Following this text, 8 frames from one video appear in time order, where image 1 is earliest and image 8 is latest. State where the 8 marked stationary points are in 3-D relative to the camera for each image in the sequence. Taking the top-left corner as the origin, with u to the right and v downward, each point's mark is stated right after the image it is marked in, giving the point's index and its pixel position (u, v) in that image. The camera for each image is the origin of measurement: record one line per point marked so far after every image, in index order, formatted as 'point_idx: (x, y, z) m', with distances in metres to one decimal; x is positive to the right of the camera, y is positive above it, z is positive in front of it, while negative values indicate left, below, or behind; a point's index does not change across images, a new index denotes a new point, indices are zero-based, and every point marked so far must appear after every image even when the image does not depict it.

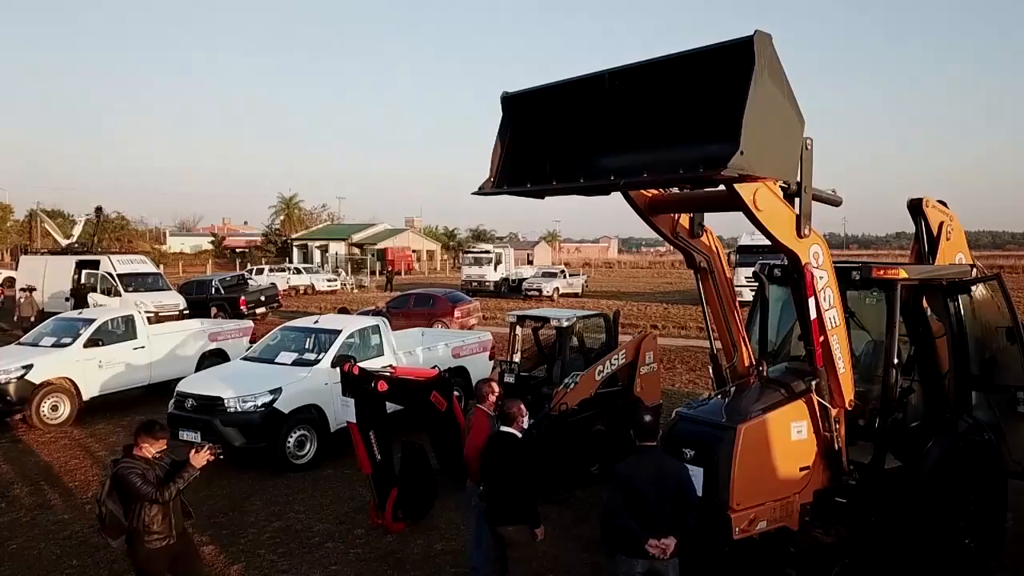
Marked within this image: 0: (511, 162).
0: (0.0, +0.8, +4.7) m
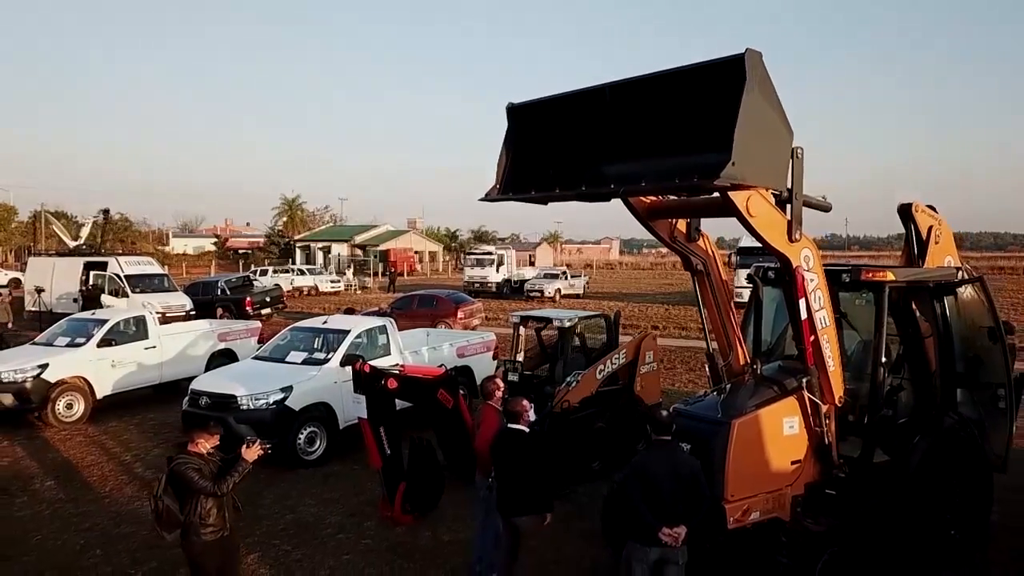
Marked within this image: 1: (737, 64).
0: (0.0, +0.8, +4.9) m
1: (+1.2, +1.2, +4.0) m
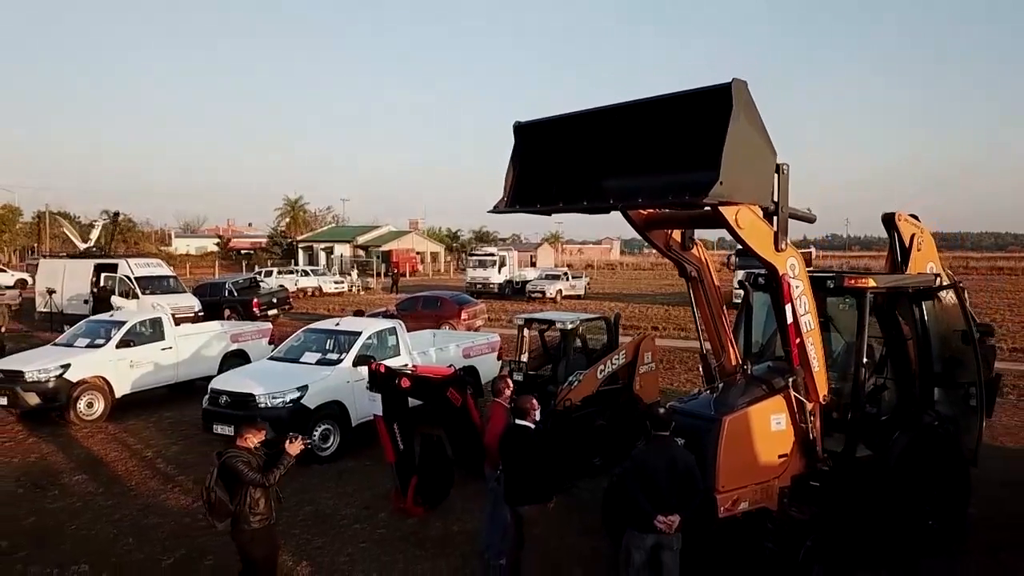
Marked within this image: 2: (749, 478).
0: (+0.1, +0.8, +5.3) m
1: (+1.3, +1.1, +4.3) m
2: (+1.7, -1.4, +5.2) m
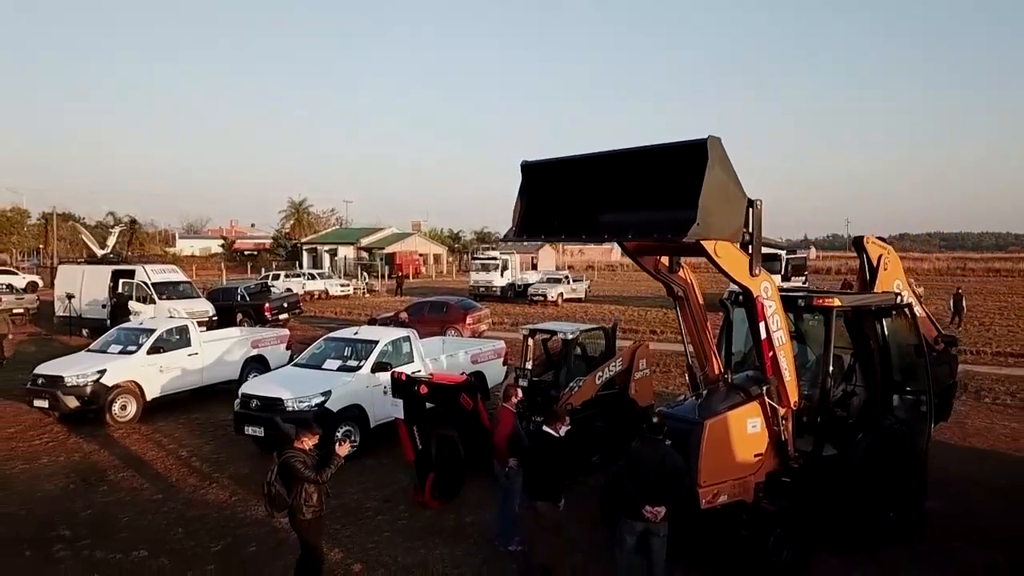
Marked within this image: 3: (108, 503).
0: (+0.1, +0.6, +6.0) m
1: (+1.3, +1.0, +5.1) m
2: (+1.8, -1.5, +5.9) m
3: (-4.3, -2.3, +7.8) m
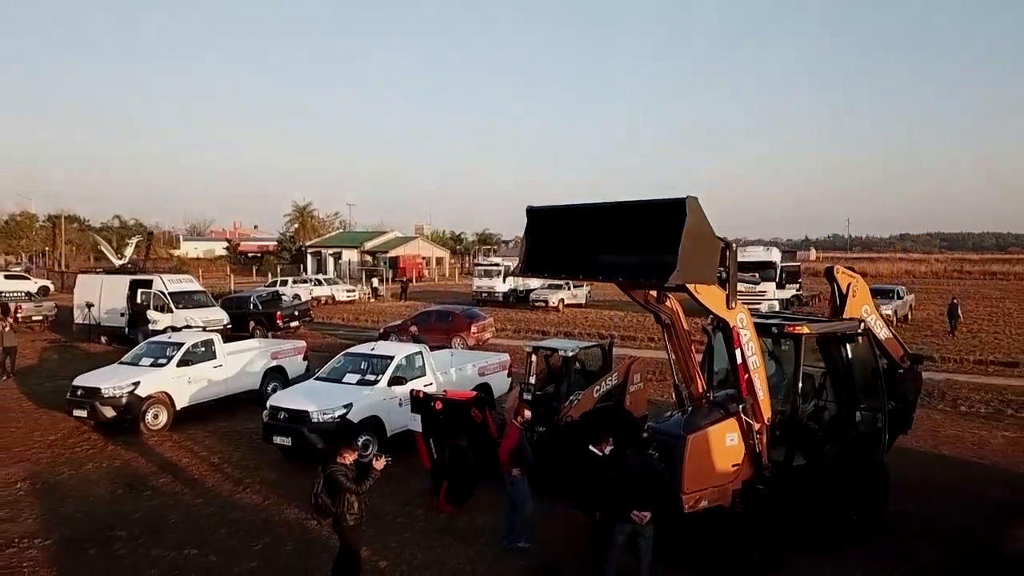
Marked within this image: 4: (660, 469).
0: (+0.2, +0.3, +6.9) m
1: (+1.4, +0.7, +5.9) m
2: (+1.8, -1.8, +6.8) m
3: (-4.2, -2.6, +8.6) m
4: (+1.3, -1.6, +6.4) m
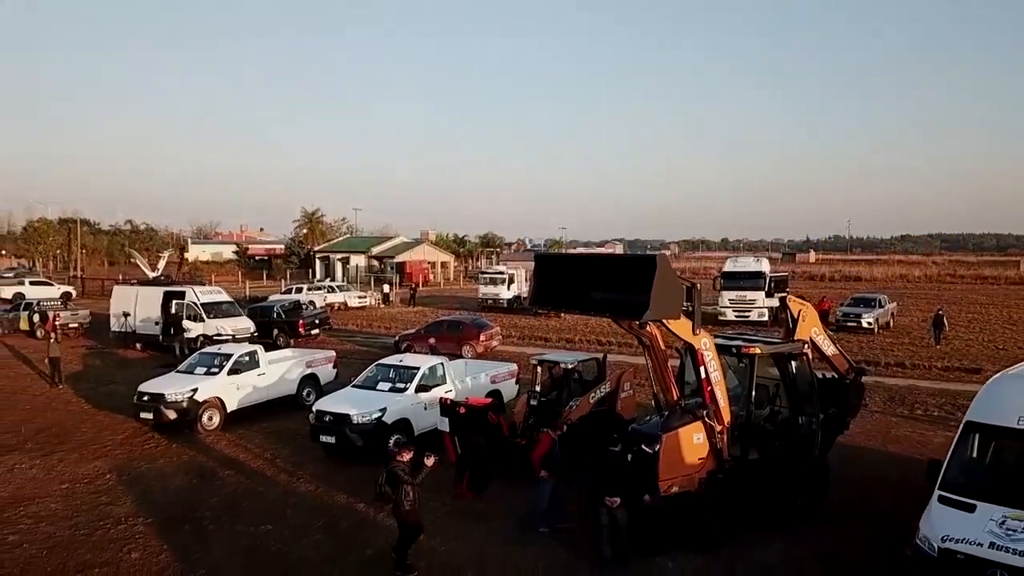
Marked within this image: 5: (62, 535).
0: (+0.3, -0.1, +8.7) m
1: (+1.5, +0.3, +7.7) m
2: (+2.0, -2.2, +8.6) m
3: (-4.1, -2.9, +10.4) m
4: (+1.4, -2.0, +8.2) m
5: (-5.6, -3.1, +9.0) m
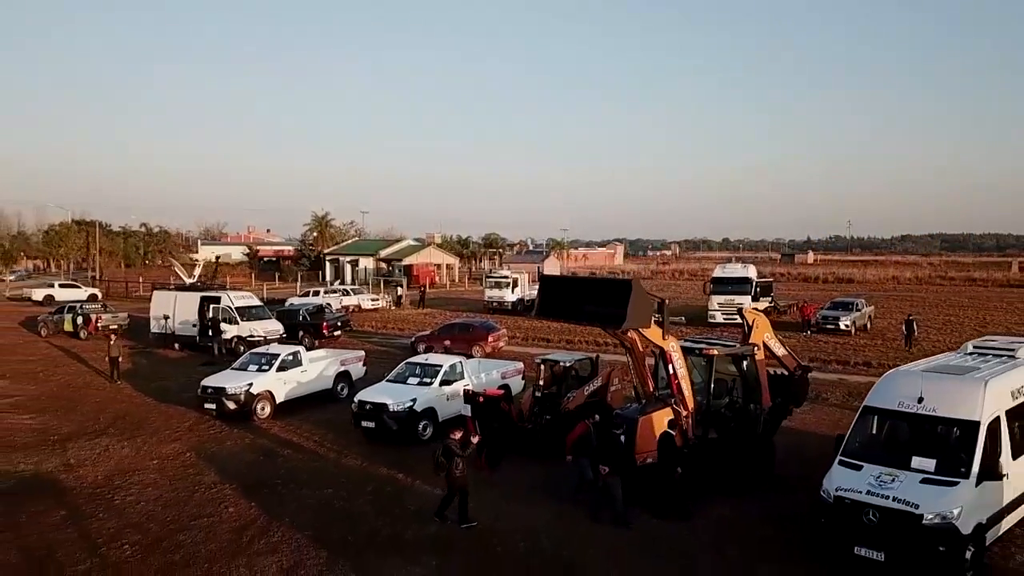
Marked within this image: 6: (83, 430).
0: (+0.5, -0.3, +11.1) m
1: (+1.7, +0.1, +10.1) m
2: (+2.1, -2.4, +11.0) m
3: (-4.0, -3.2, +12.9) m
4: (+1.6, -2.2, +10.6) m
5: (-5.5, -3.3, +11.5) m
6: (-9.4, -3.1, +15.9) m
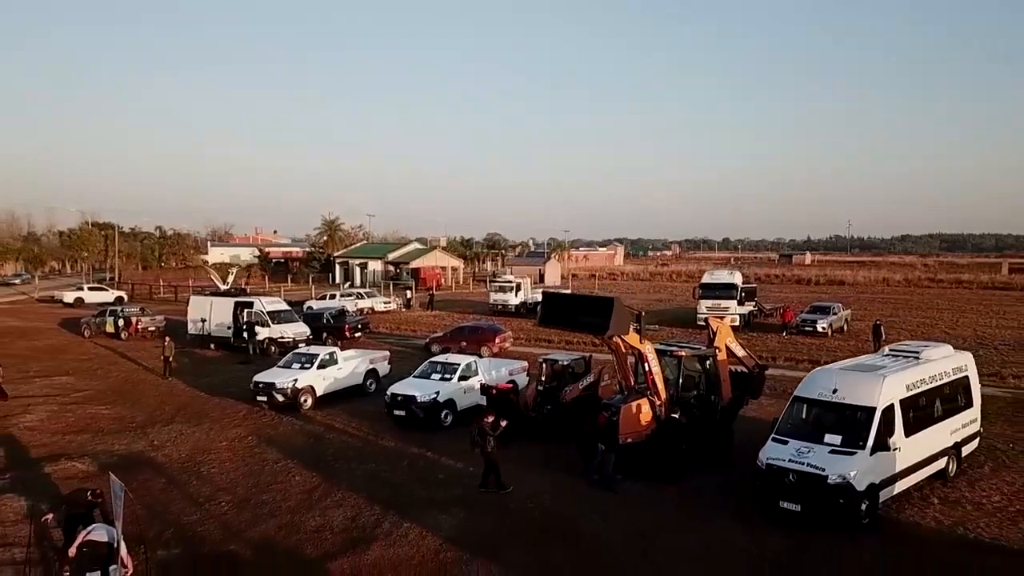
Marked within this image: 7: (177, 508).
0: (+0.6, -0.6, +13.9) m
1: (+1.8, -0.2, +12.9) m
2: (+2.3, -2.7, +13.8) m
3: (-3.8, -3.4, +15.7) m
4: (+1.7, -2.5, +13.4) m
5: (-5.3, -3.6, +14.3) m
6: (-9.3, -3.4, +18.7) m
7: (-5.7, -3.7, +12.3) m
